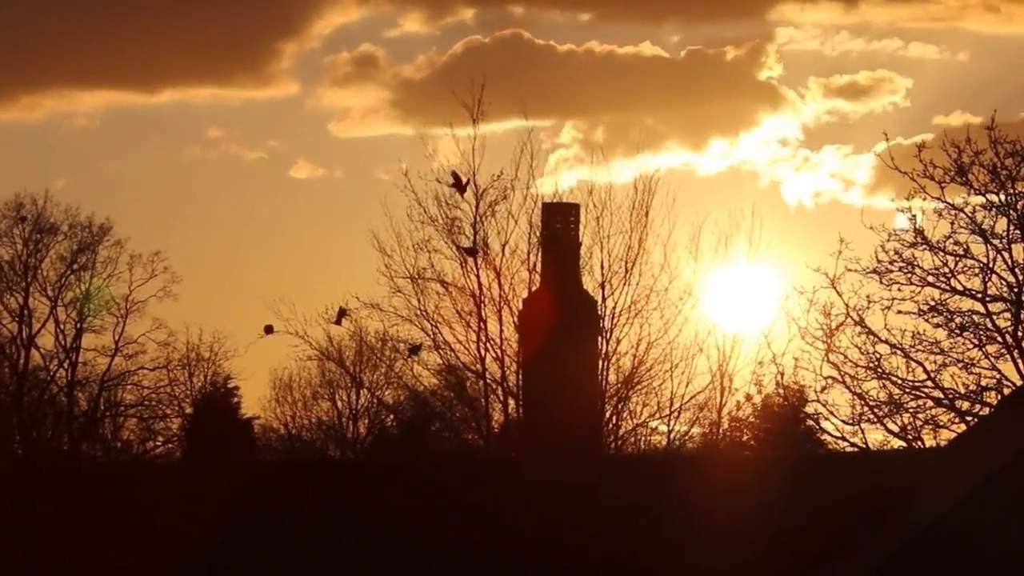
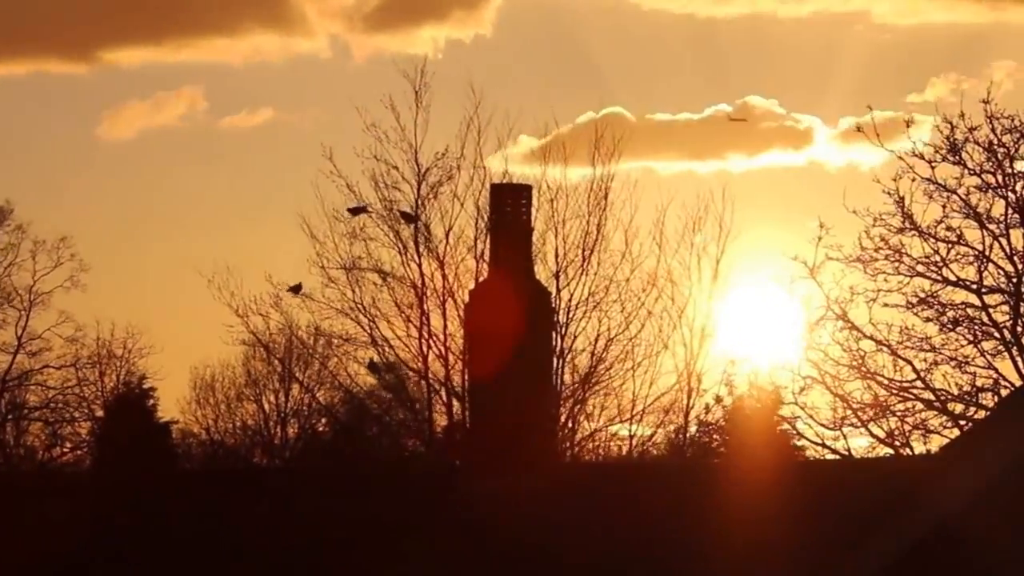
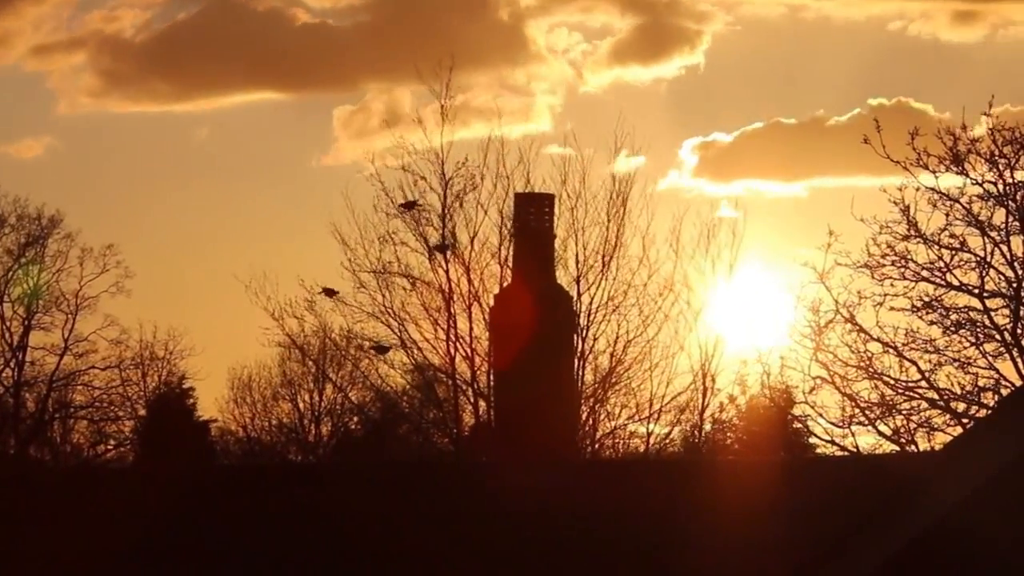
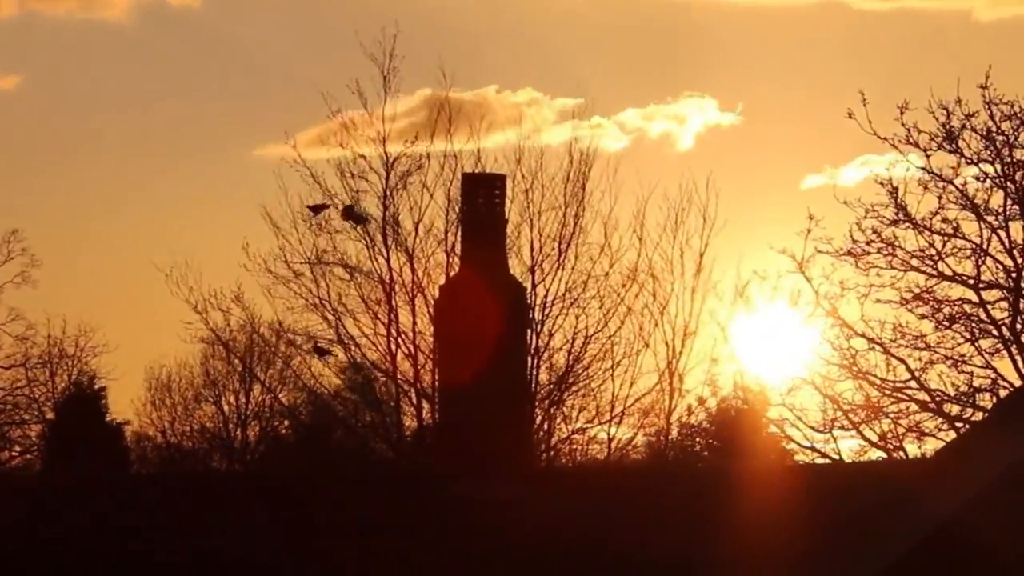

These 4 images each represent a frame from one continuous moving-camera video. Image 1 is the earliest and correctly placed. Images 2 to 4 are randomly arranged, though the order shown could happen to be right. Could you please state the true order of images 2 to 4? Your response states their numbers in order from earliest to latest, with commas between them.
3, 2, 4
